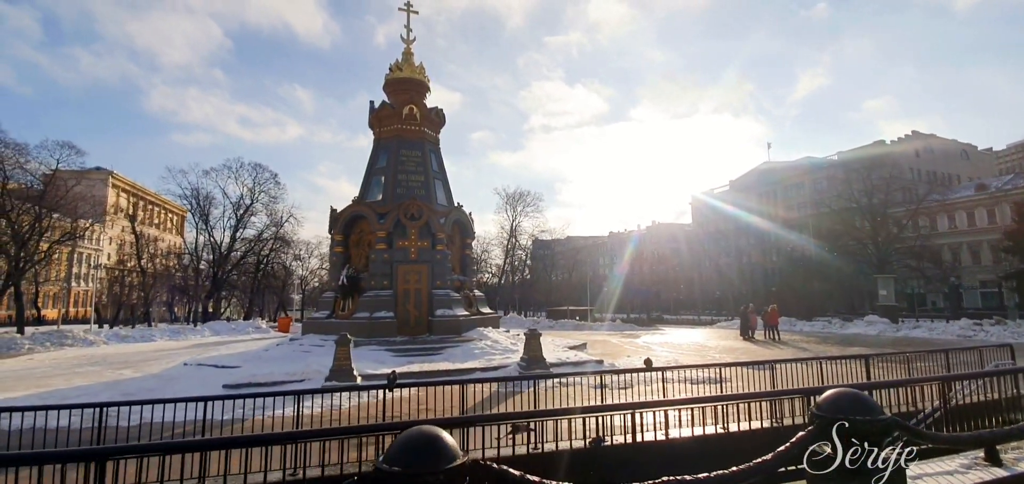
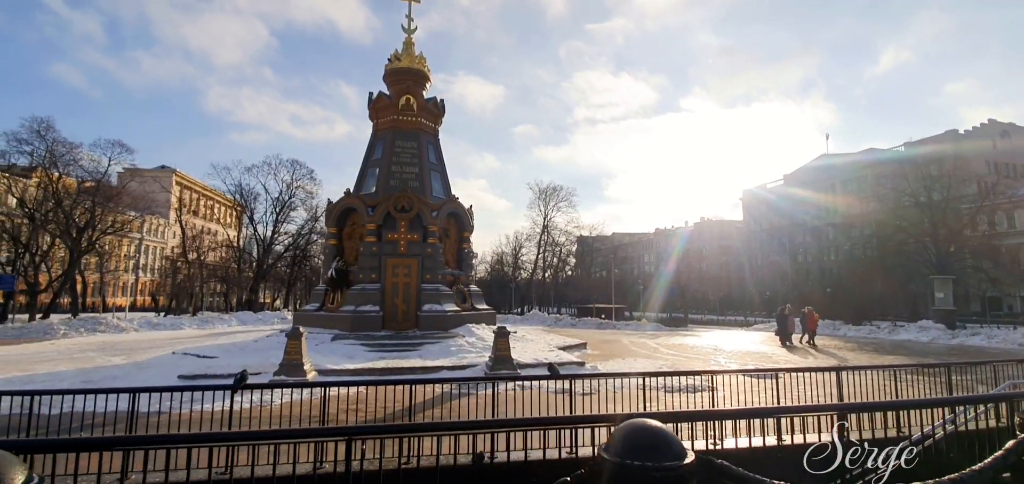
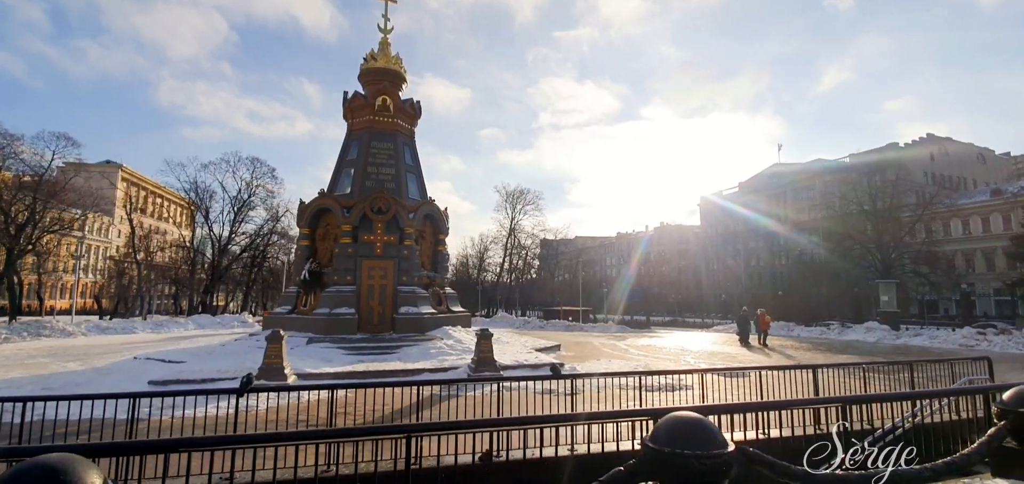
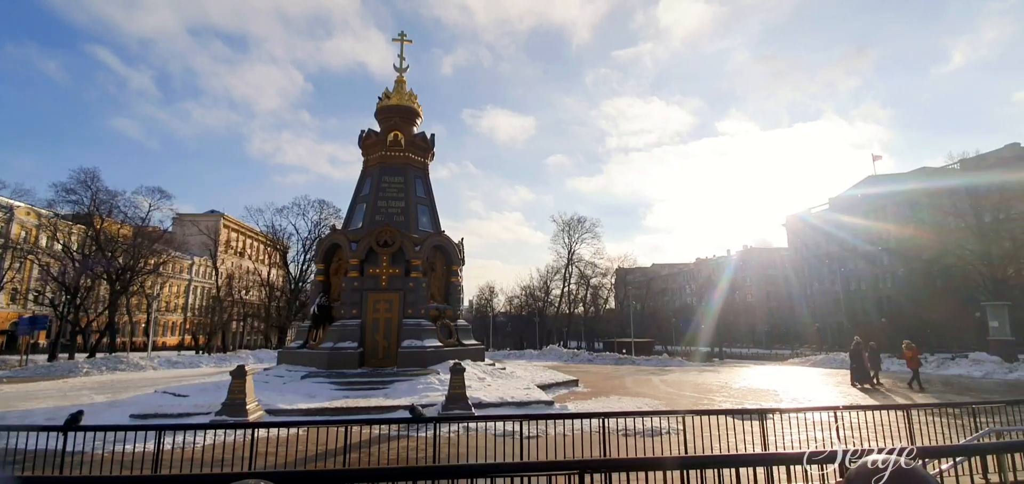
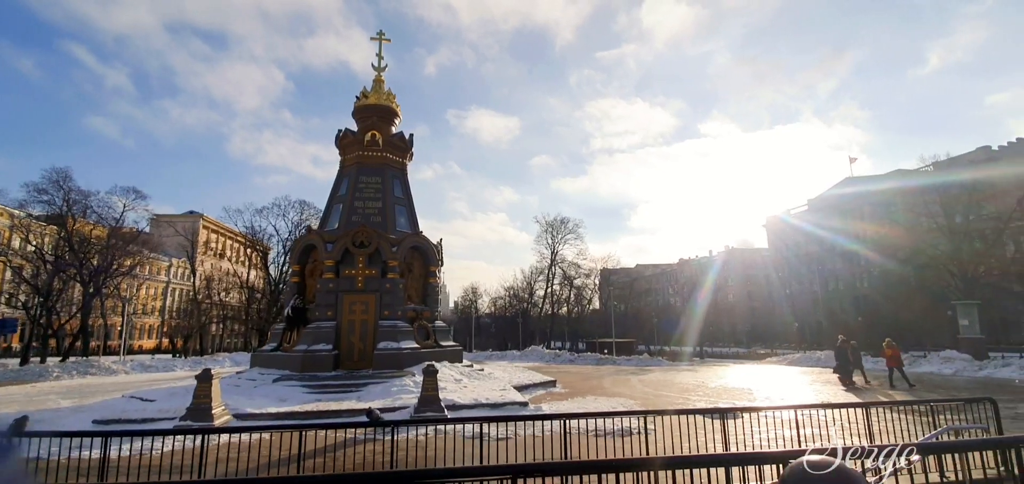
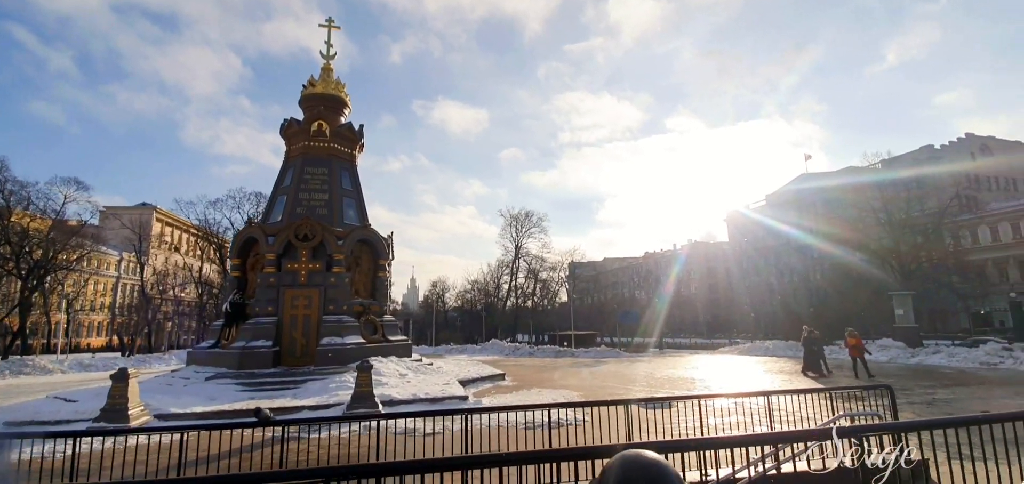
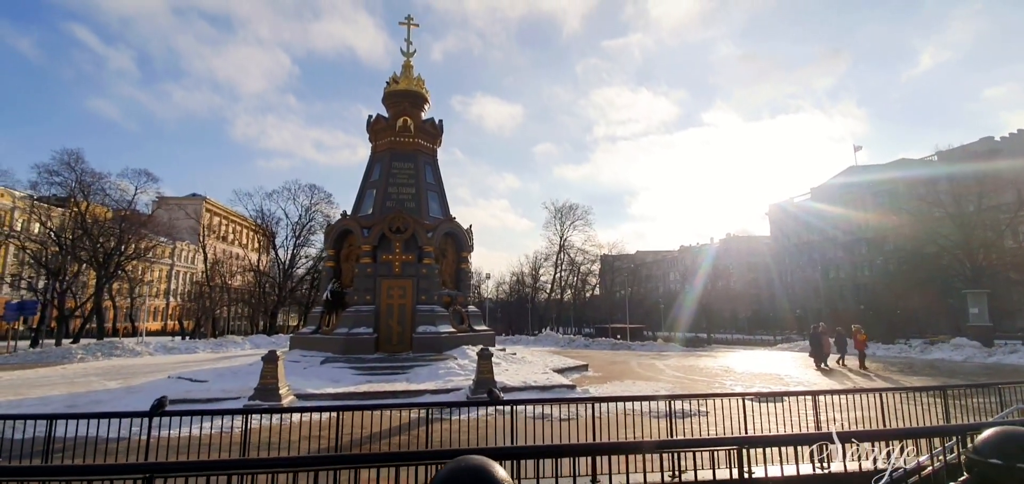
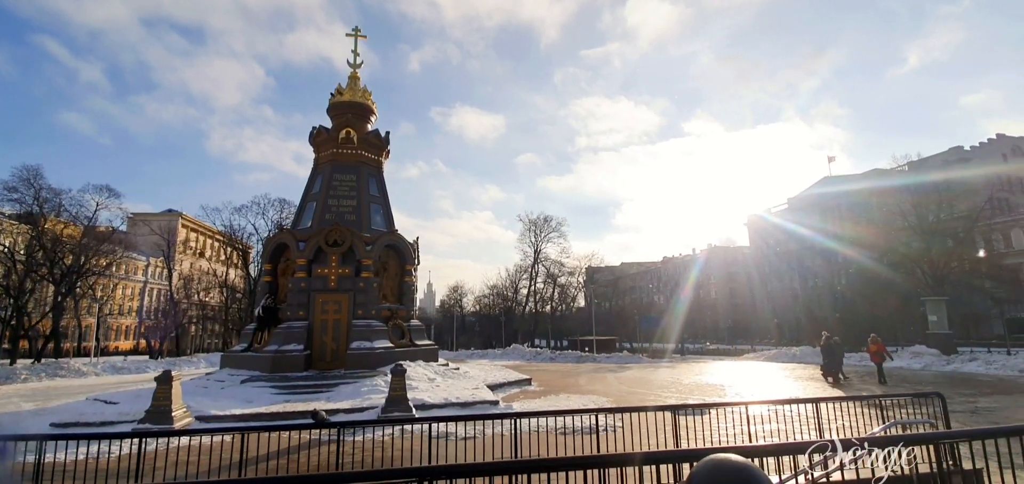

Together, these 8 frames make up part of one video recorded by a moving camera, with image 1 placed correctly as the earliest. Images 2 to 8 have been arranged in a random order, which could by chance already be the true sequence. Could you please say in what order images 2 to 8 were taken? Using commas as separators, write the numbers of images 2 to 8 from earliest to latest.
3, 2, 7, 4, 5, 8, 6
